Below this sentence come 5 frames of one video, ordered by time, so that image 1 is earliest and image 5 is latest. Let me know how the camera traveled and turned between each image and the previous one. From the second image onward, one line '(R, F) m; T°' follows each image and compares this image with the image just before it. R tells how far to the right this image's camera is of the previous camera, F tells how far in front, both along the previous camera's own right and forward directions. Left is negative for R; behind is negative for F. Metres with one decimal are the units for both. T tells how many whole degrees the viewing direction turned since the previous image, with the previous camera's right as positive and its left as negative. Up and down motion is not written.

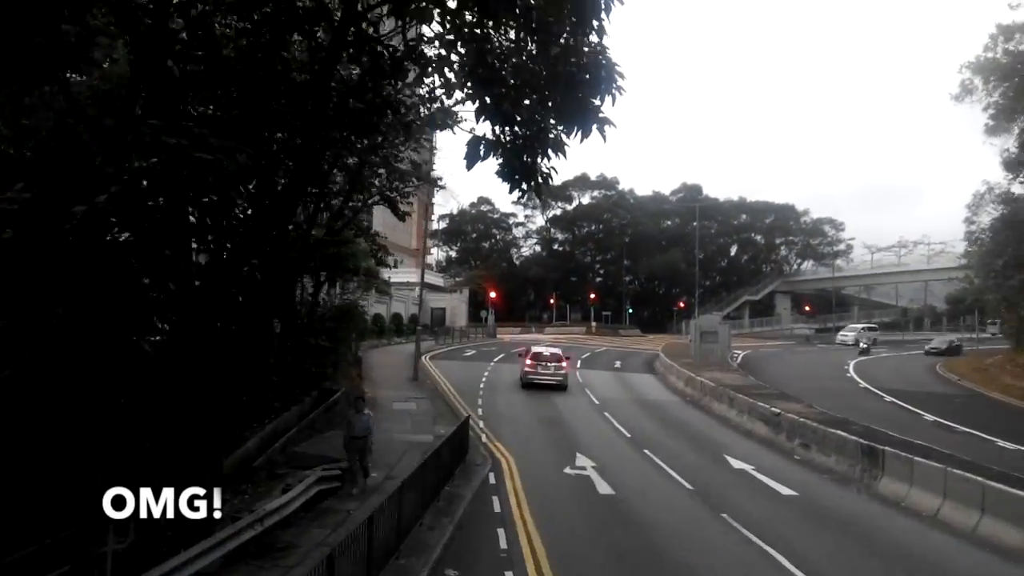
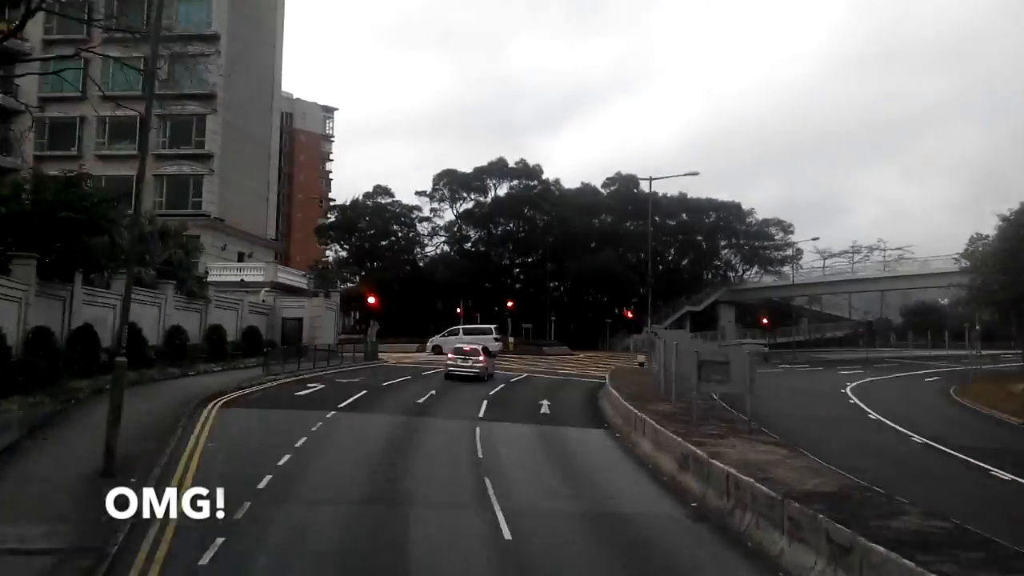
(+1.7, +14.3) m; +6°
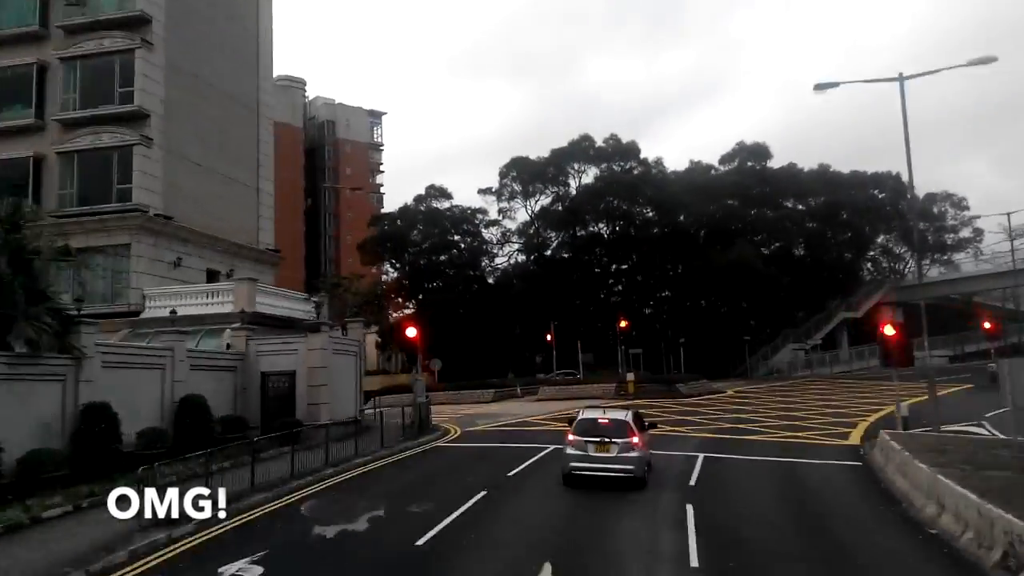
(-1.9, +16.3) m; -5°
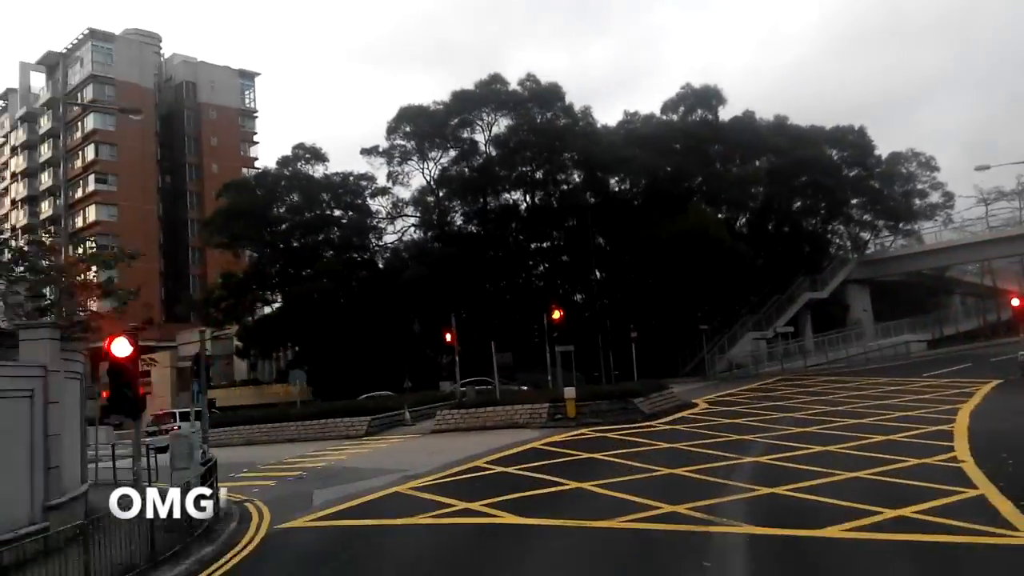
(+1.1, +11.7) m; +6°
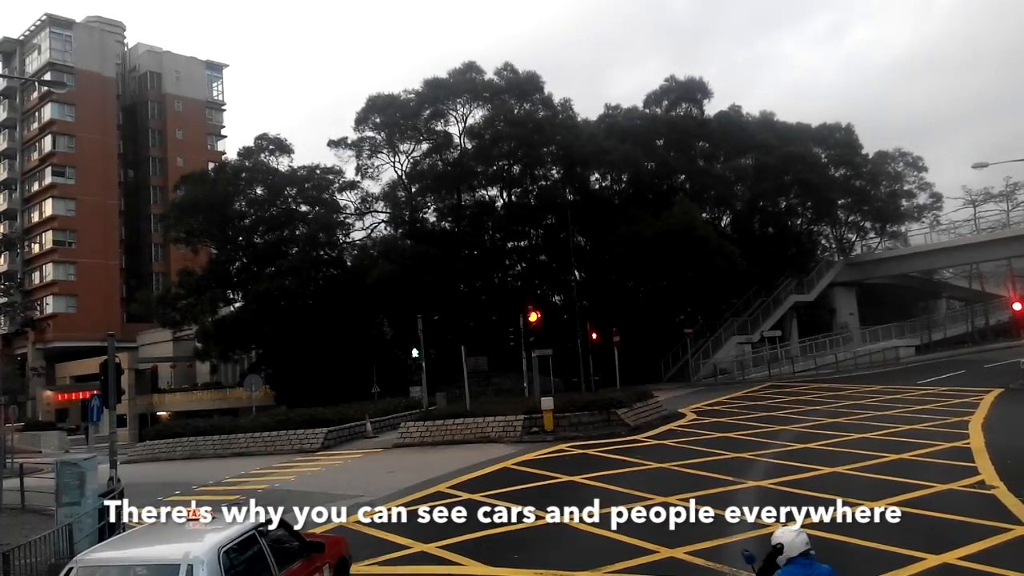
(+0.2, +2.2) m; +2°
